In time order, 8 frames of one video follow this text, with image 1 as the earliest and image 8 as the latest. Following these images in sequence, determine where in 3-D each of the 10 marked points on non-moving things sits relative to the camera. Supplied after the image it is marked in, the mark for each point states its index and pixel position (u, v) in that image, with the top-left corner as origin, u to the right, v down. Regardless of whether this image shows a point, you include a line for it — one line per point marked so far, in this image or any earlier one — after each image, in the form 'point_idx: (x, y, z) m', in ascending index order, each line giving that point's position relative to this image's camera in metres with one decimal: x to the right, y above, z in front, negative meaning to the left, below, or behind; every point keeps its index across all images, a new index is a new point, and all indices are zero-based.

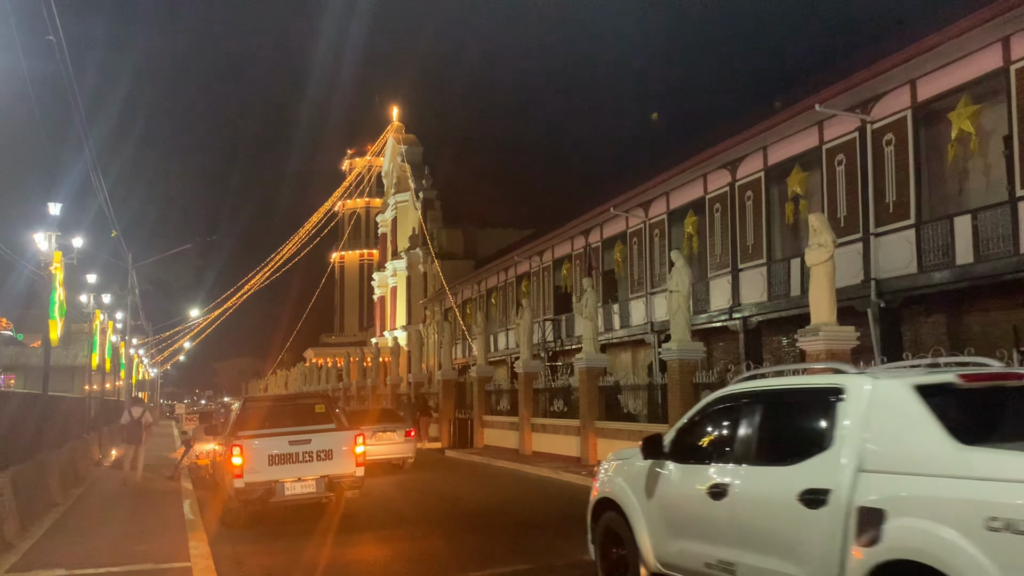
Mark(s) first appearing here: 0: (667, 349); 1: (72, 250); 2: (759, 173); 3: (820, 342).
0: (+2.4, -1.0, +13.8) m
1: (-7.8, +0.7, +15.6) m
2: (+5.5, +2.5, +19.6) m
3: (+3.6, -0.7, +10.5) m
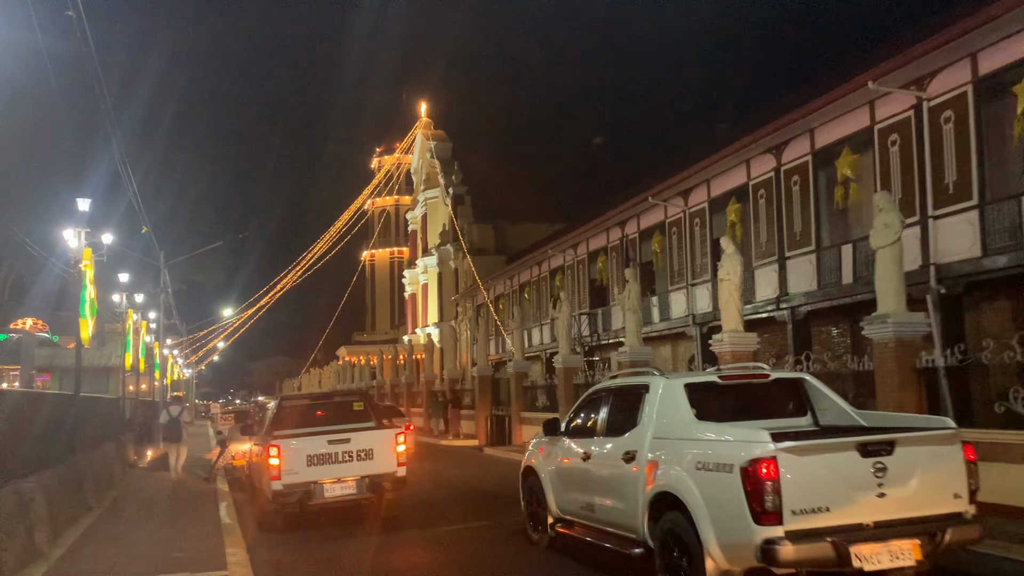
0: (+3.1, -0.8, +13.2) m
1: (-7.1, +0.7, +15.3) m
2: (+6.3, +2.8, +18.8) m
3: (+4.2, -0.5, +9.8) m
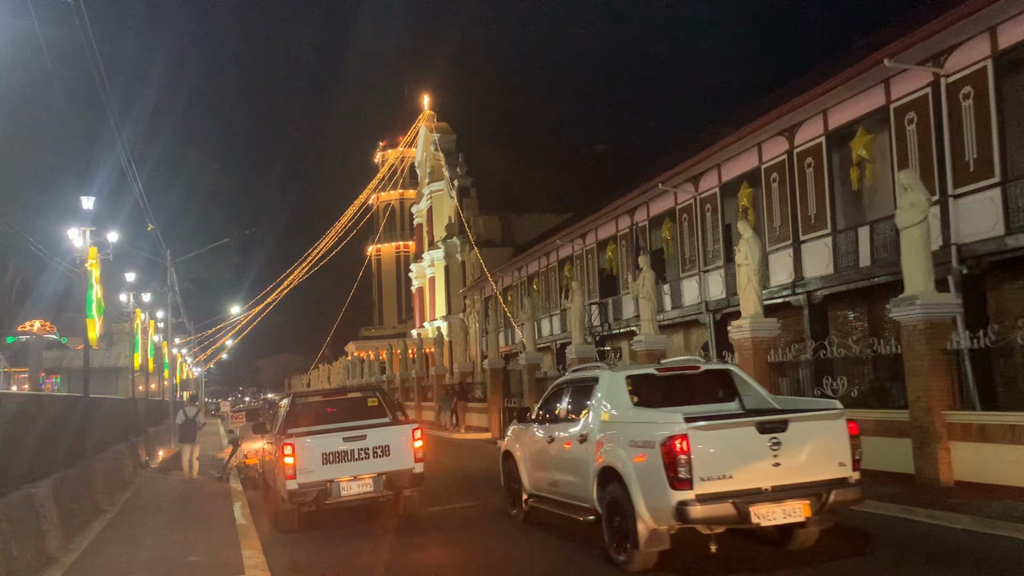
0: (+3.3, -0.6, +12.9) m
1: (-6.9, +0.7, +15.0) m
2: (+6.4, +3.1, +18.5) m
3: (+4.4, -0.3, +9.5) m
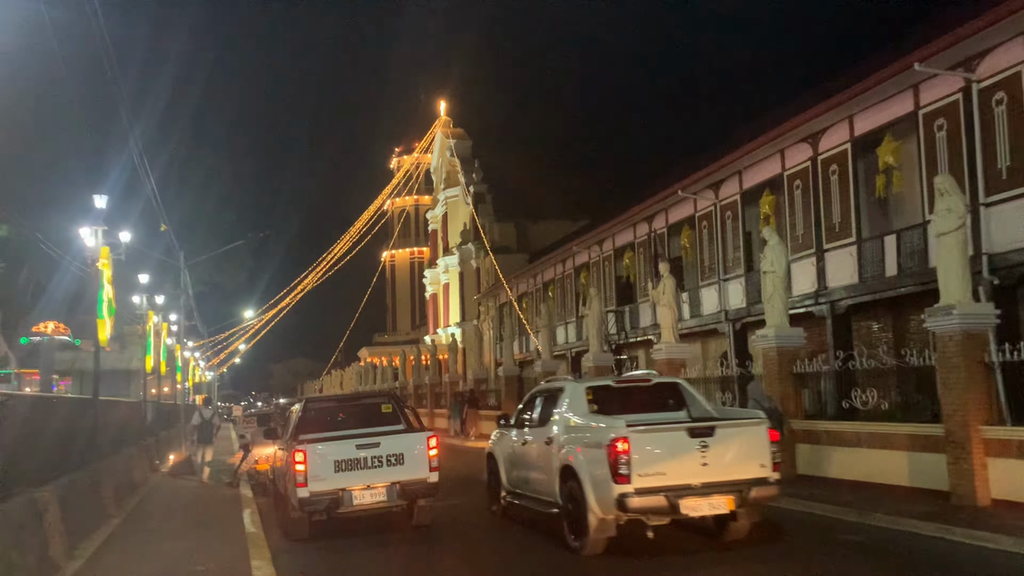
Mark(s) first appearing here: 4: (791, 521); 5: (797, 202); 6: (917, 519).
0: (+3.6, -0.7, +12.5) m
1: (-6.6, +0.7, +14.9) m
2: (+6.8, +2.9, +18.1) m
3: (+4.6, -0.4, +9.1) m
4: (+3.1, -2.5, +9.6) m
5: (+6.4, +1.9, +19.8) m
6: (+4.1, -2.3, +8.8) m
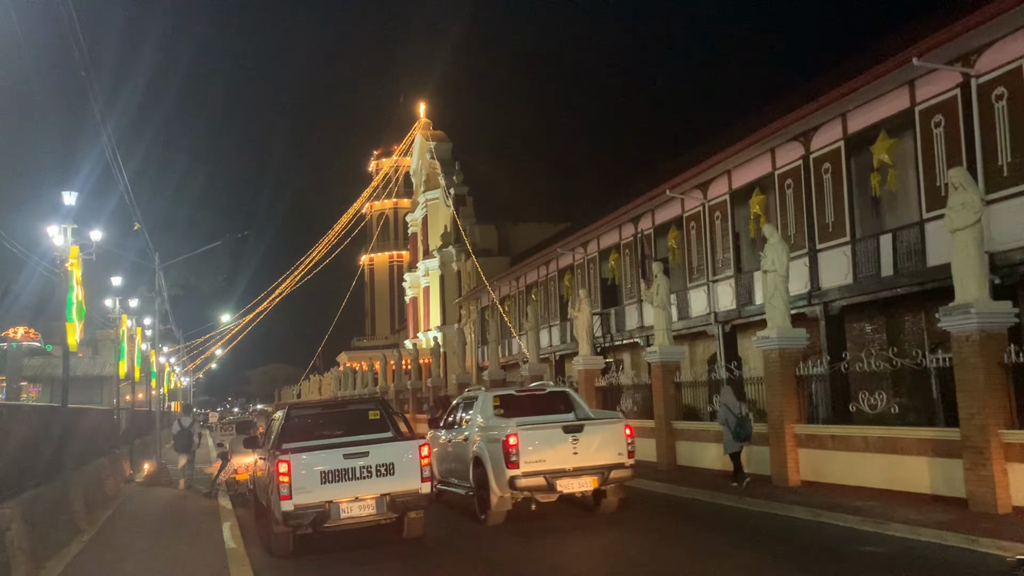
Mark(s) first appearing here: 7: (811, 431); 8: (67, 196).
0: (+3.4, -0.7, +12.1) m
1: (-6.8, +0.7, +14.2) m
2: (+6.6, +2.9, +17.8) m
3: (+4.5, -0.3, +8.7) m
4: (+3.1, -2.5, +9.1) m
5: (+6.1, +1.9, +19.5) m
6: (+4.0, -2.3, +8.4) m
7: (+4.1, -2.0, +12.0) m
8: (-5.8, +1.2, +11.6) m
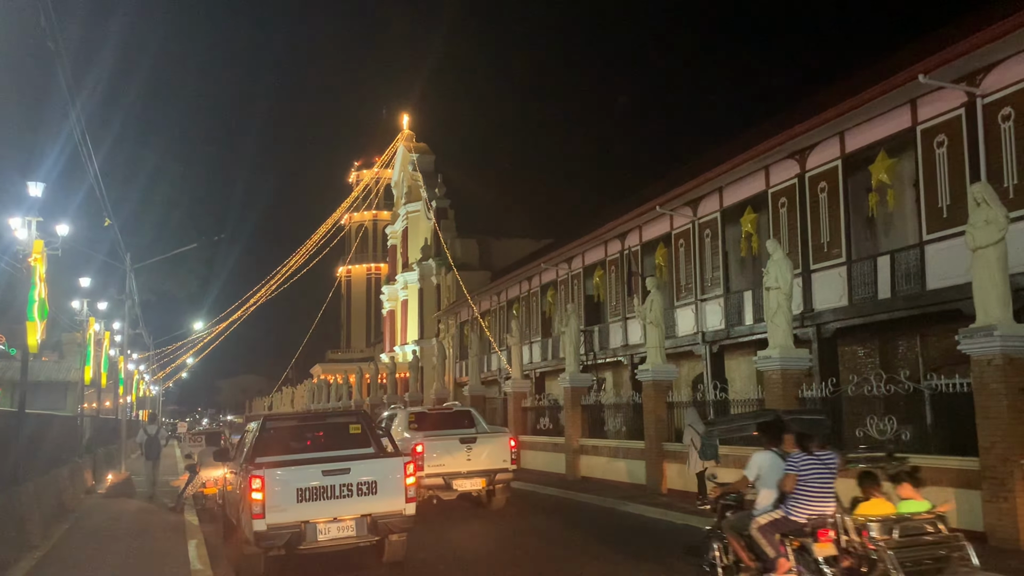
0: (+3.3, -0.9, +11.6) m
1: (-6.9, +0.7, +13.4) m
2: (+6.4, +2.5, +17.4) m
3: (+4.5, -0.5, +8.3) m
4: (+3.0, -2.7, +8.6) m
5: (+5.8, +1.5, +19.1) m
6: (+4.0, -2.5, +7.9) m
7: (+3.9, -2.2, +11.5) m
8: (-5.9, +1.2, +10.9) m
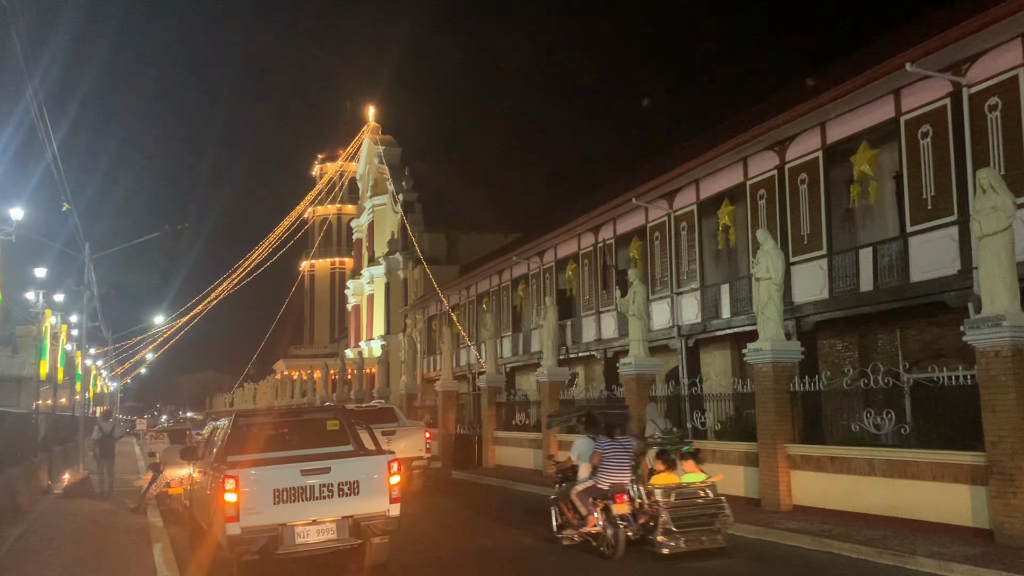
0: (+3.1, -0.8, +11.3) m
1: (-7.2, +0.8, +12.7) m
2: (+5.9, +2.6, +17.2) m
3: (+4.4, -0.4, +8.0) m
4: (+2.9, -2.6, +8.2) m
5: (+5.3, +1.6, +18.8) m
6: (+3.9, -2.4, +7.6) m
7: (+3.7, -2.1, +11.2) m
8: (-6.1, +1.4, +10.2) m
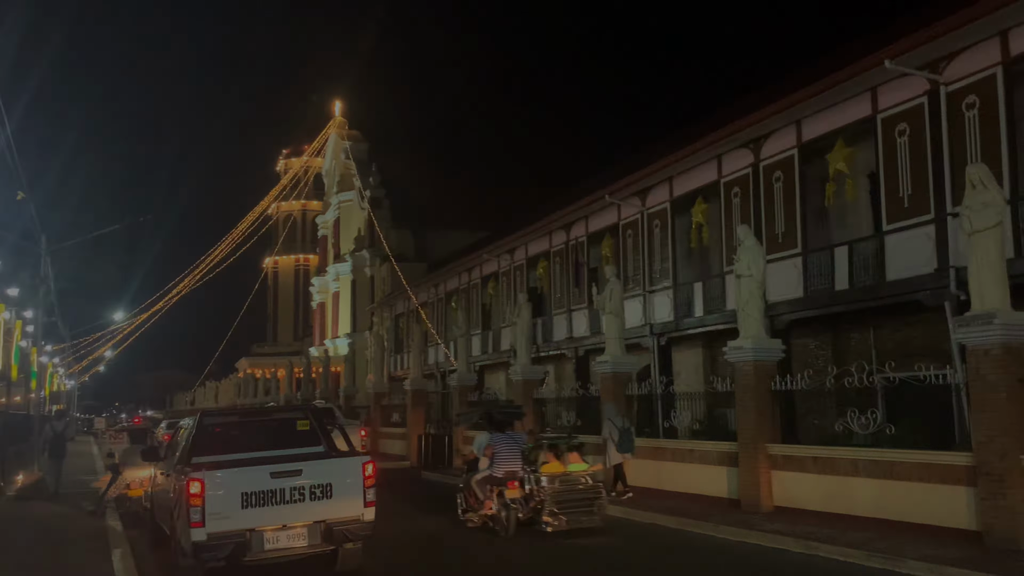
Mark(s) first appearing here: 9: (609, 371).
0: (+2.8, -0.8, +11.1) m
1: (-7.5, +0.9, +12.1) m
2: (+5.4, +2.6, +17.1) m
3: (+4.3, -0.4, +7.8) m
4: (+2.7, -2.5, +8.0) m
5: (+4.7, +1.6, +18.7) m
6: (+3.7, -2.3, +7.4) m
7: (+3.4, -2.1, +11.1) m
8: (-6.3, +1.5, +9.6) m
9: (+1.6, -1.4, +15.1) m
